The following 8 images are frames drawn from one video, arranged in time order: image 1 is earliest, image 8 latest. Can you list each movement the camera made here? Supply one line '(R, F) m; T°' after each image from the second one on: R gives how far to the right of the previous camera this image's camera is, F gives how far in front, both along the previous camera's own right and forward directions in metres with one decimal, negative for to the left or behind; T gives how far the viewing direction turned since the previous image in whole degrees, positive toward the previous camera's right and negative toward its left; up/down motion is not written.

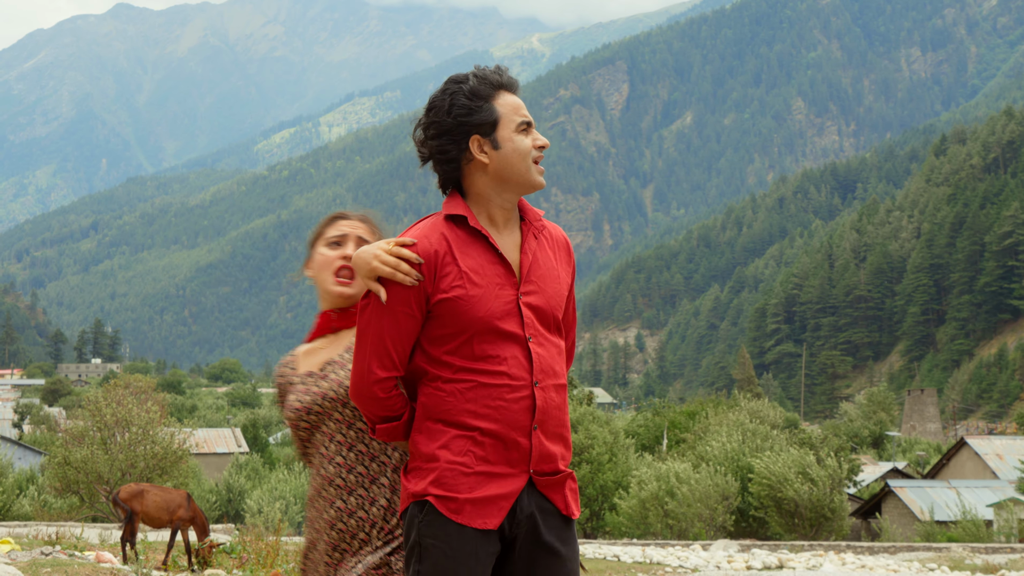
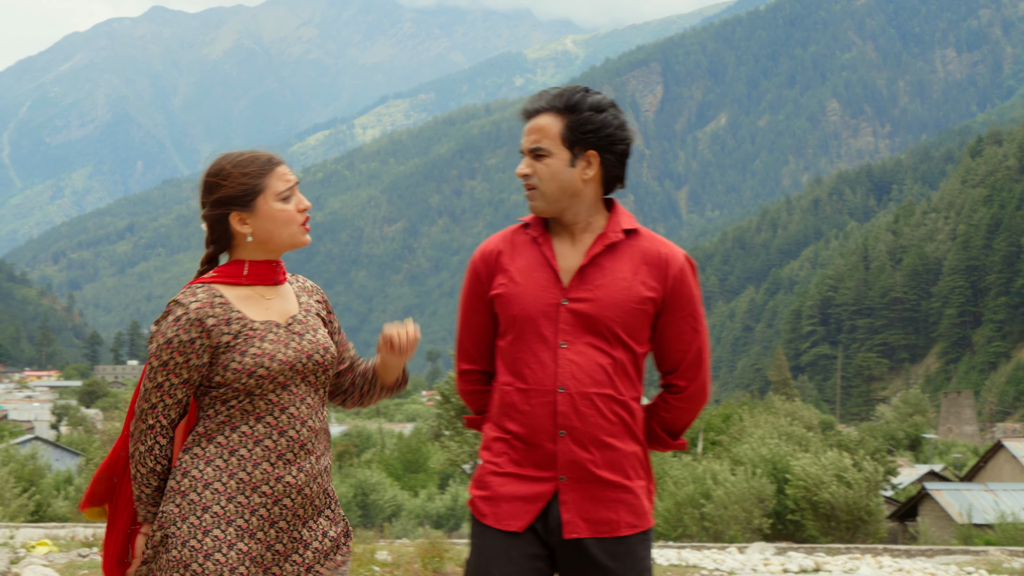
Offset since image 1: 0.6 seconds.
(-1.6, -0.1) m; -1°
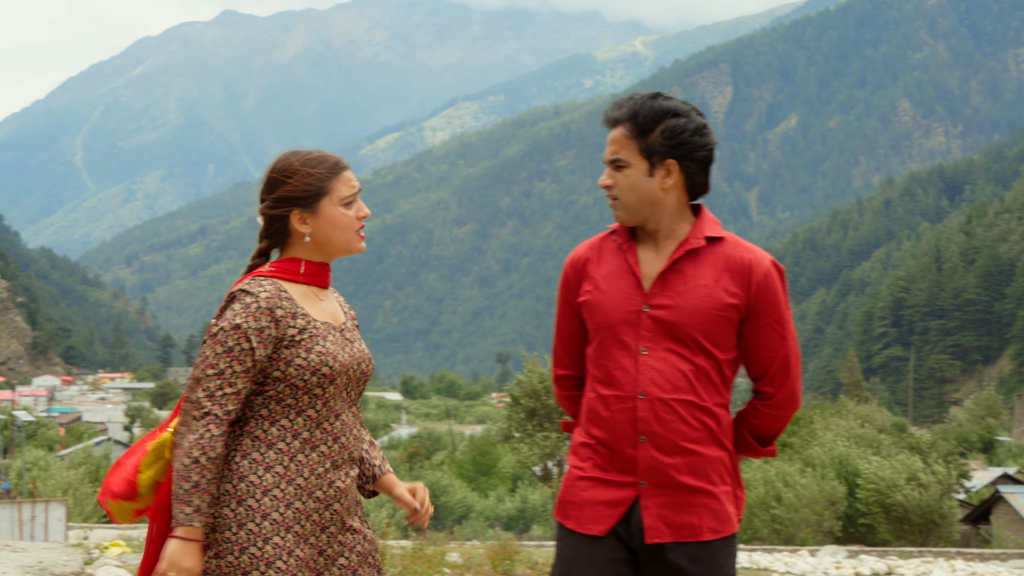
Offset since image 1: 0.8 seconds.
(-3.0, -0.2) m; -1°
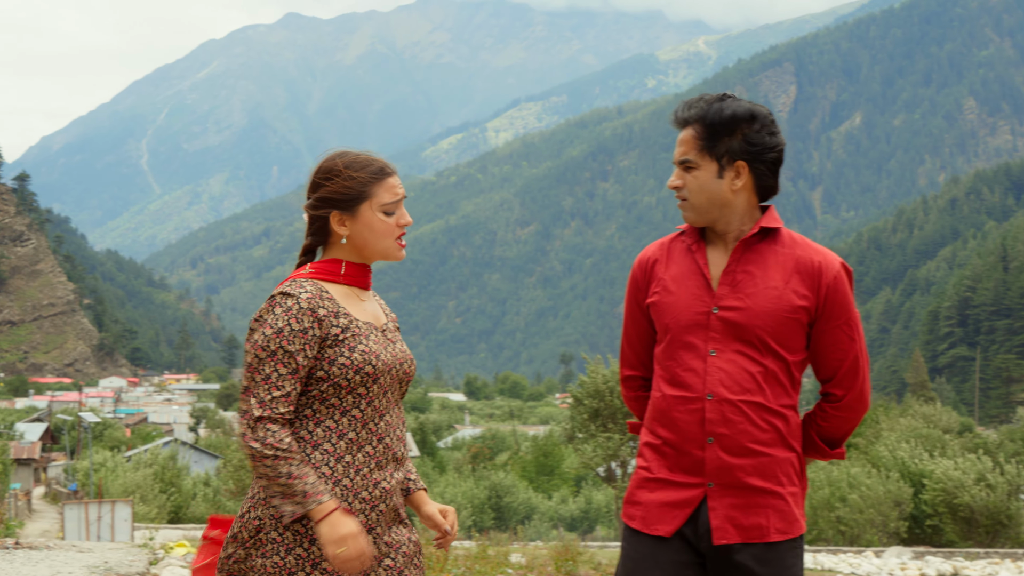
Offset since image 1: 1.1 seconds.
(0.0, -1.5) m; -4°
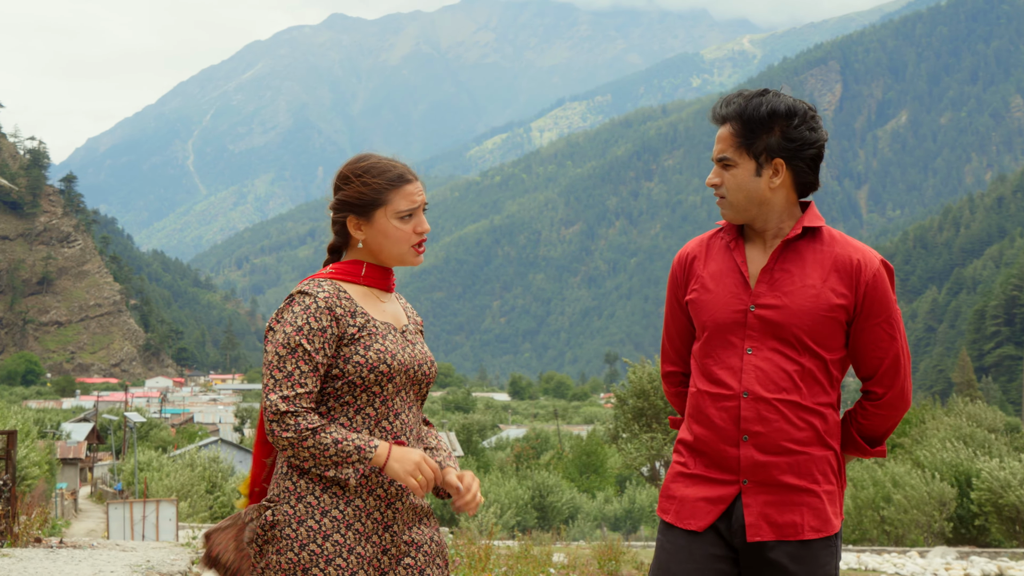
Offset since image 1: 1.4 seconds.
(+0.1, -1.1) m; -3°
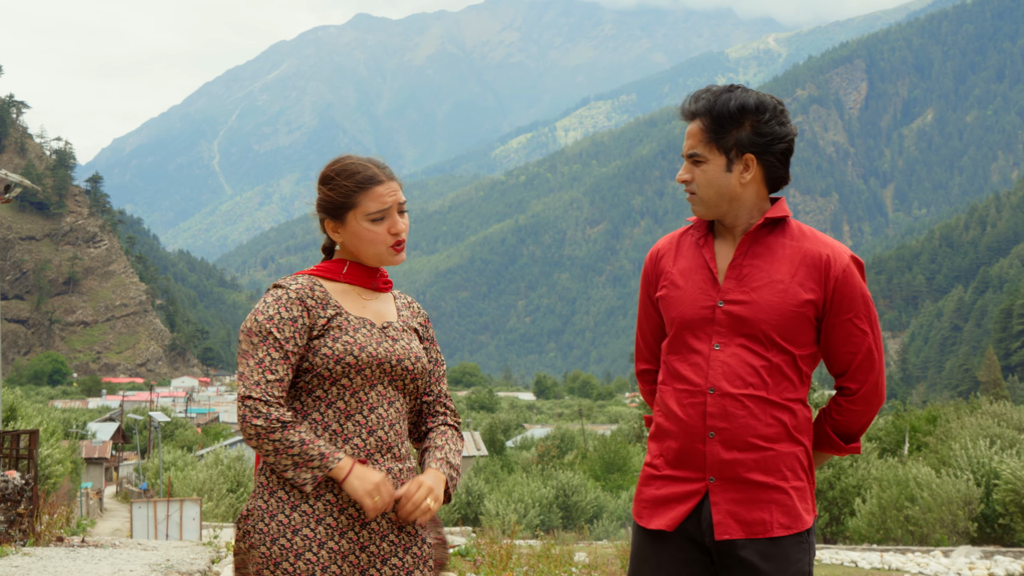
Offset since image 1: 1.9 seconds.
(0.0, -0.7) m; -2°
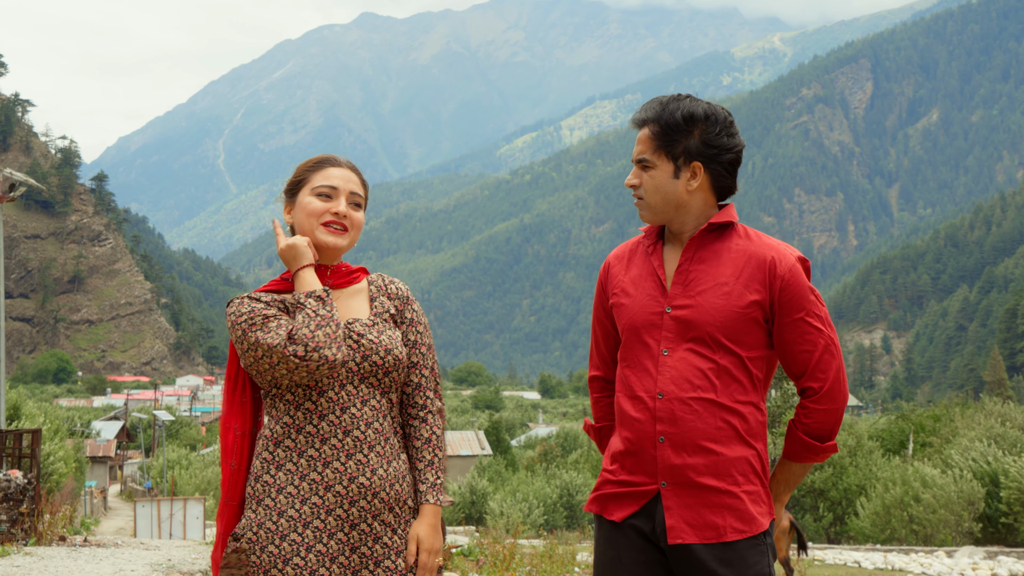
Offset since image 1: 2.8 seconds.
(+0.1, 0.0) m; 0°
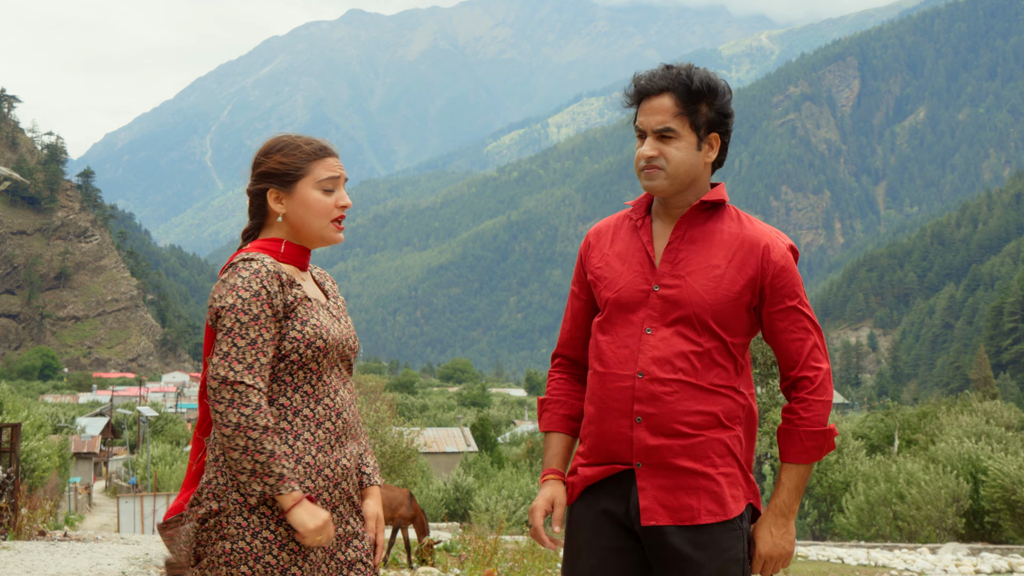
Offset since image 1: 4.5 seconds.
(0.0, +0.3) m; +1°
